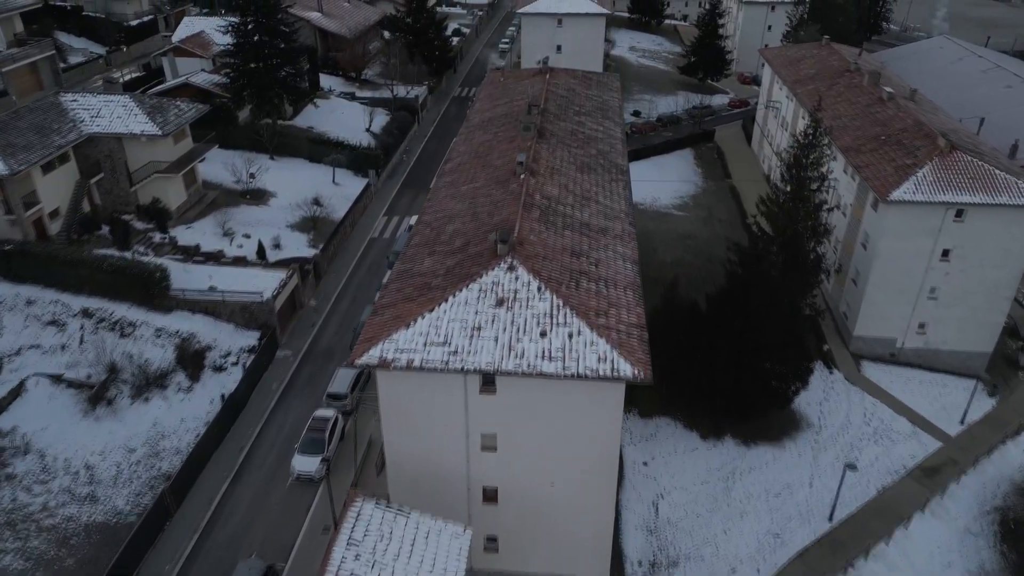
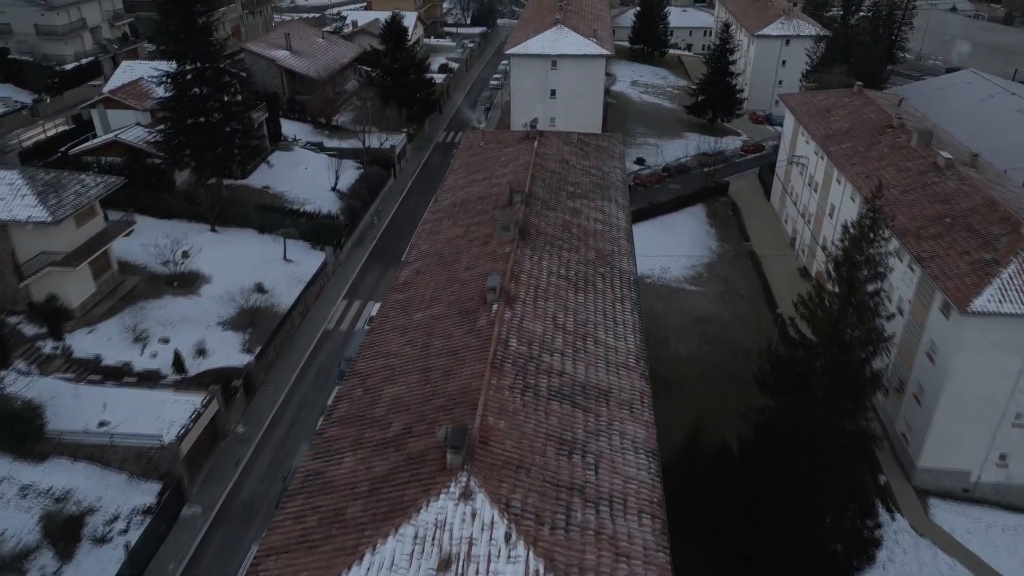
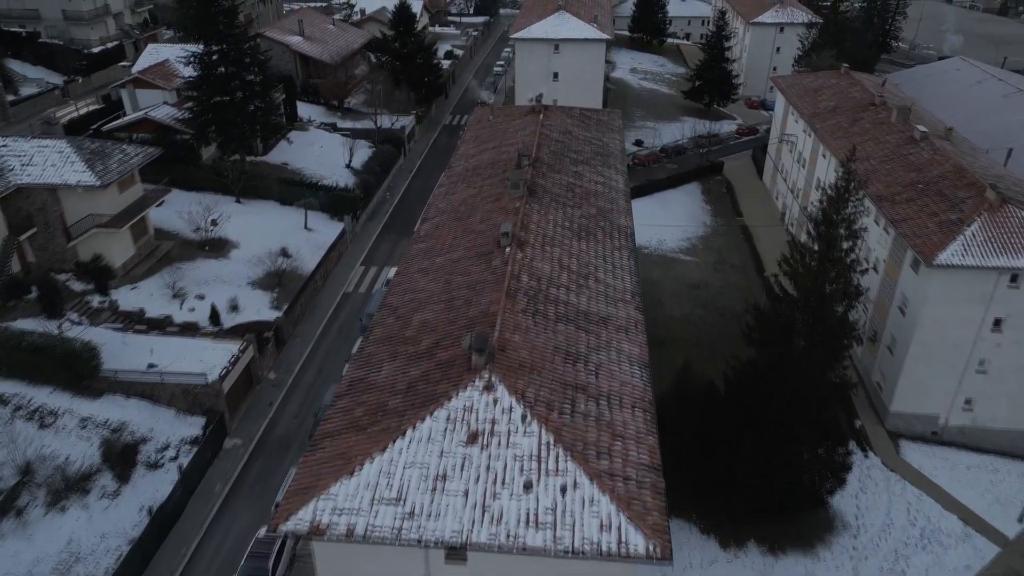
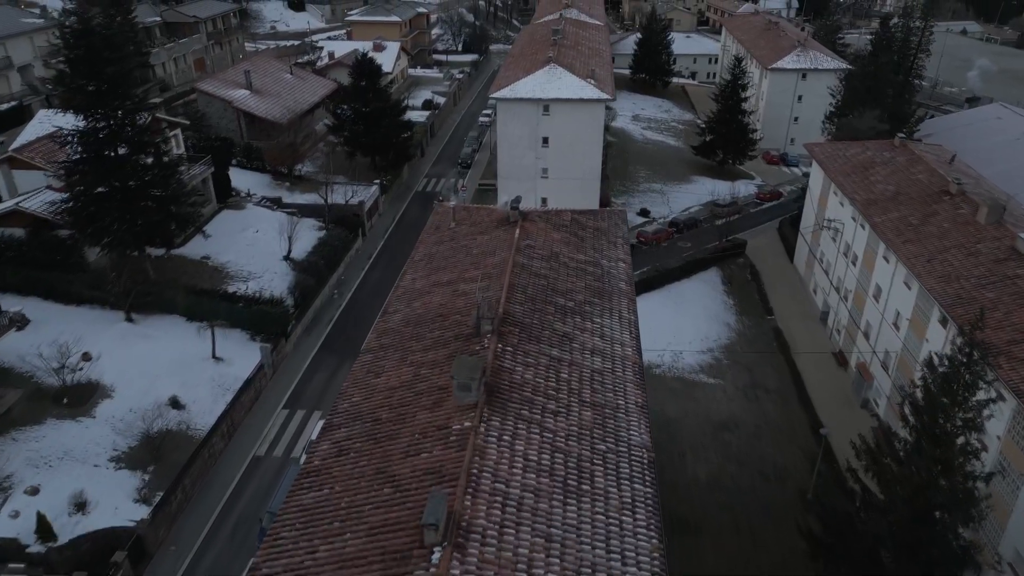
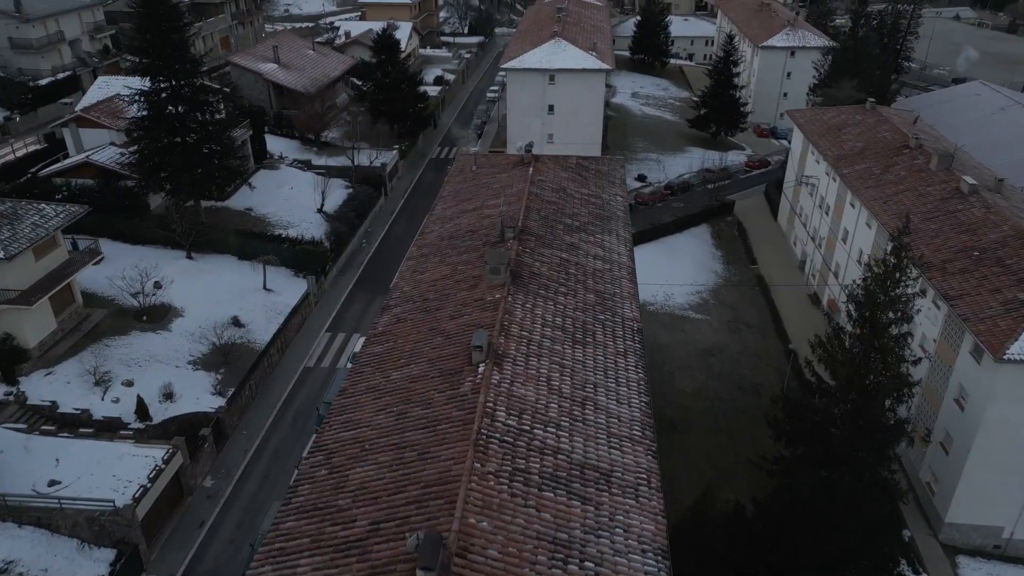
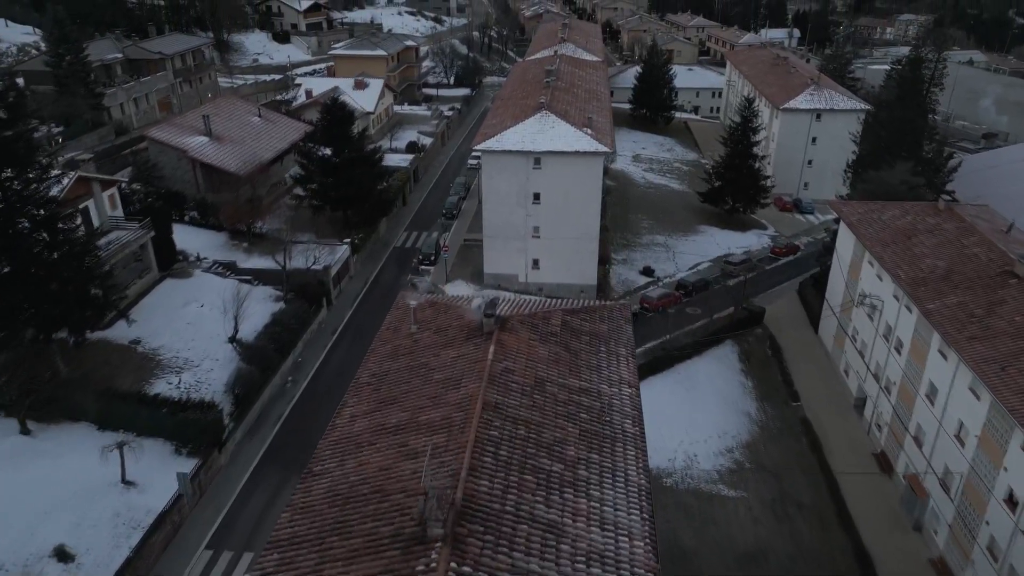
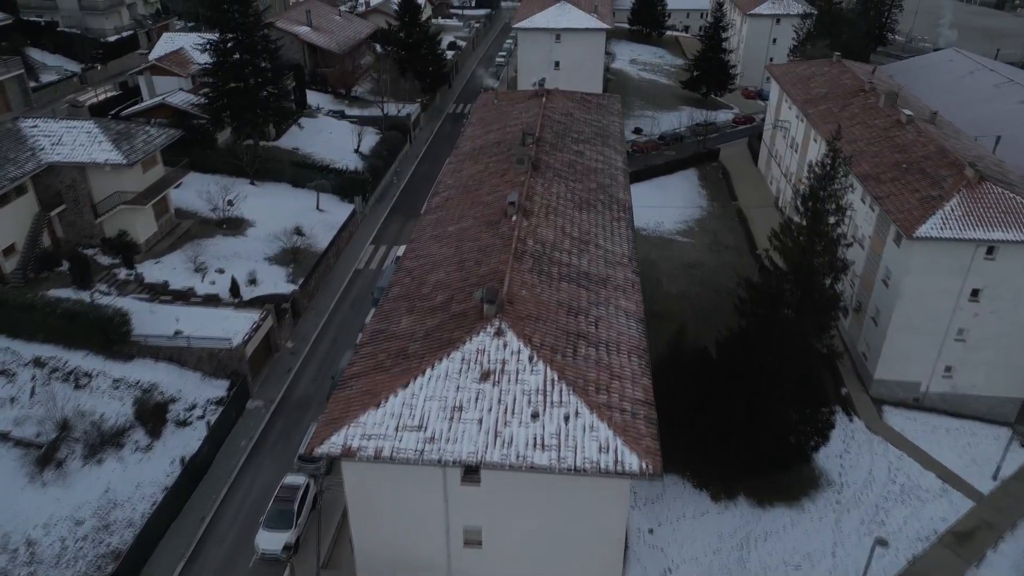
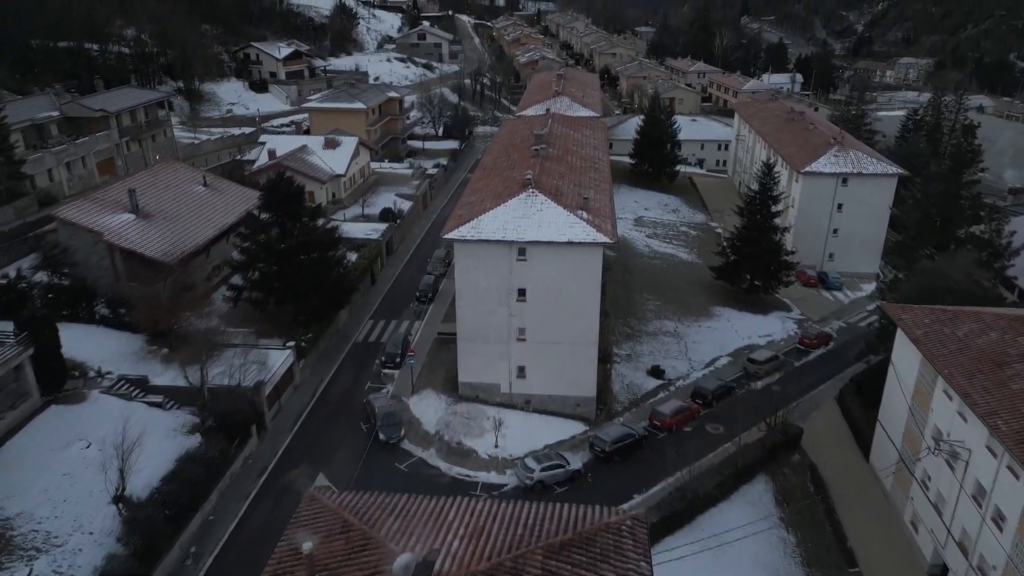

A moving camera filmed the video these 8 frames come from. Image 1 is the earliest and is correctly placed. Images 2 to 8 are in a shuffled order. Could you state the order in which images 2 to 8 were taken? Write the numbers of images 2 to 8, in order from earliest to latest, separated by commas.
7, 3, 2, 5, 4, 6, 8
